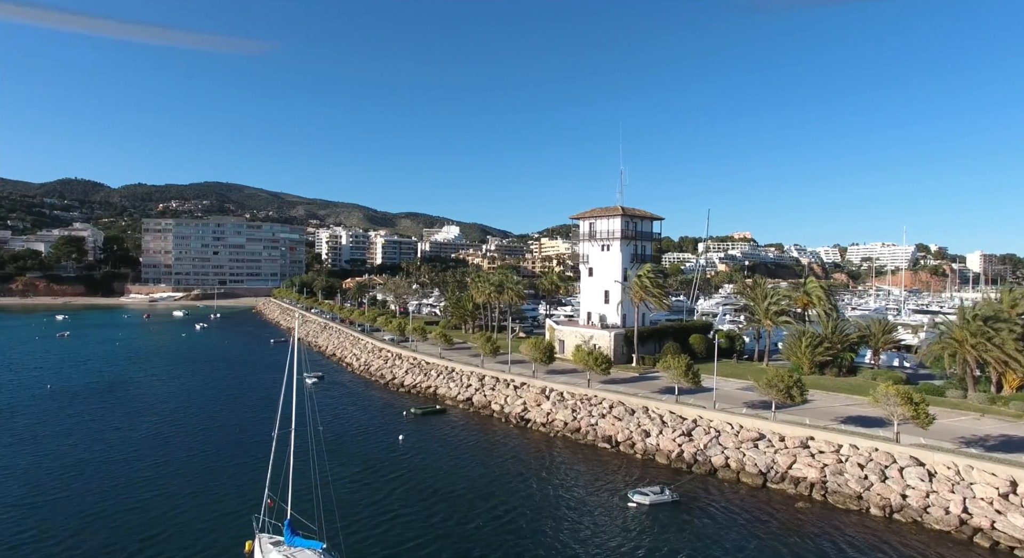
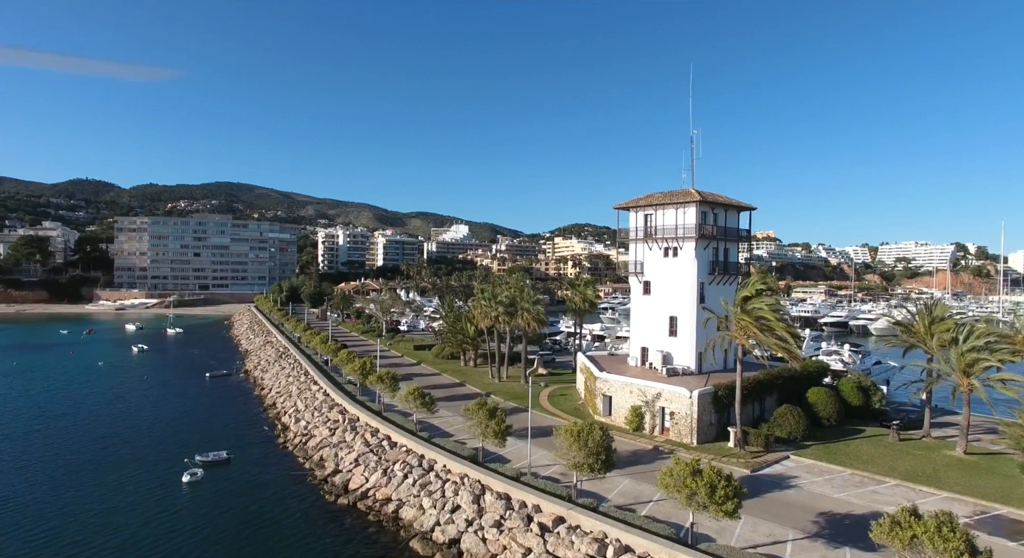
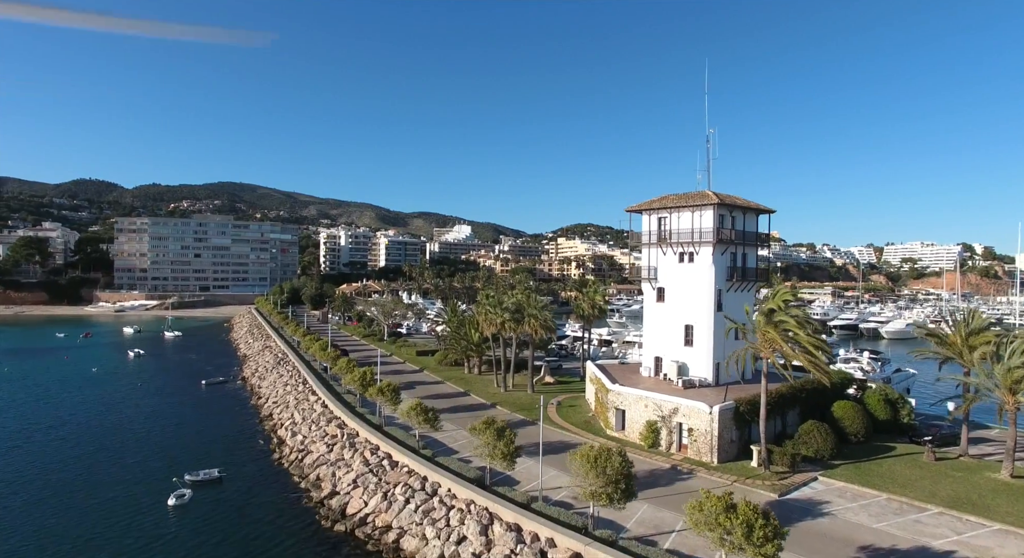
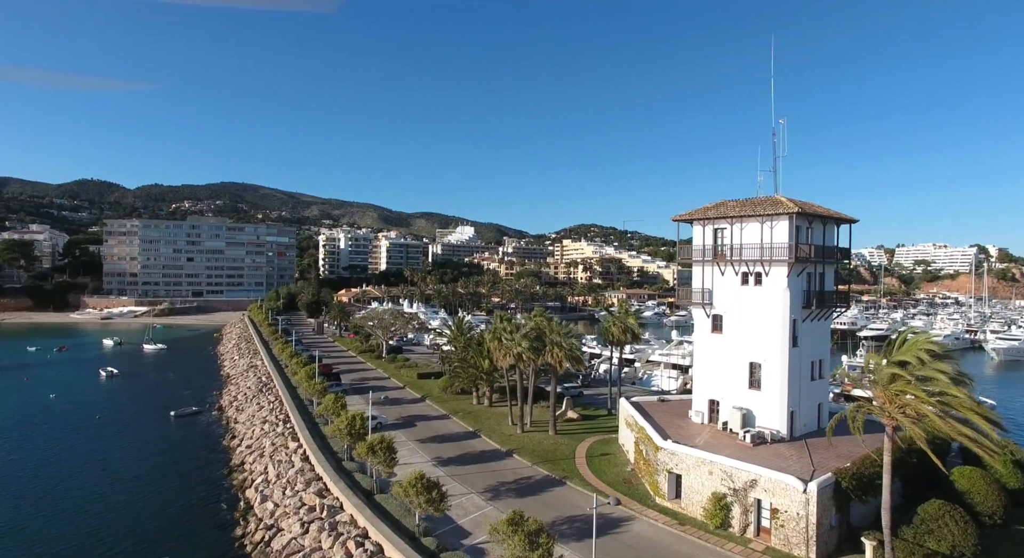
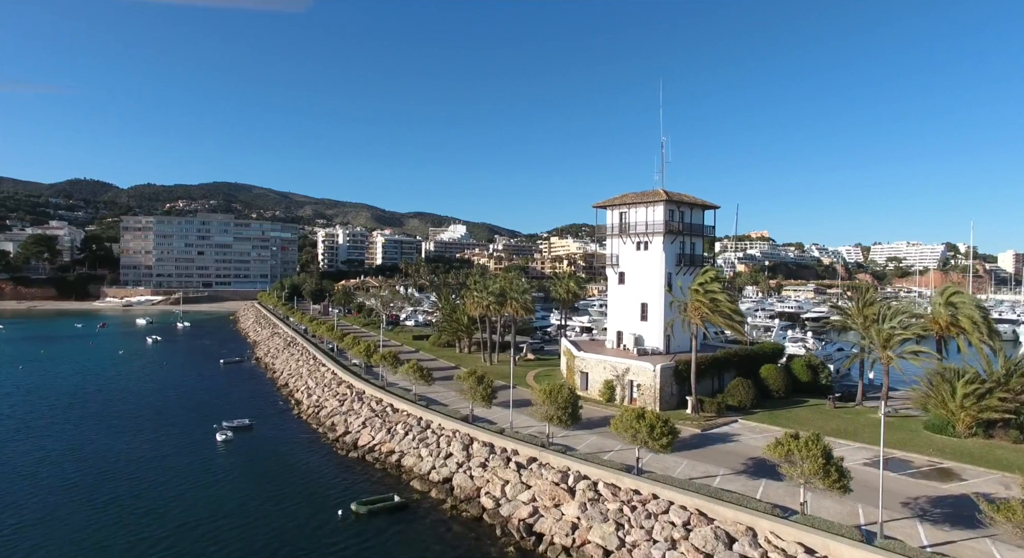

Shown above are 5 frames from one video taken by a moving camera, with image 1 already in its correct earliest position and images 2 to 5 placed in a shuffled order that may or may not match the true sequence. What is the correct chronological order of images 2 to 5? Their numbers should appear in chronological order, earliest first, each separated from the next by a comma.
5, 2, 3, 4
